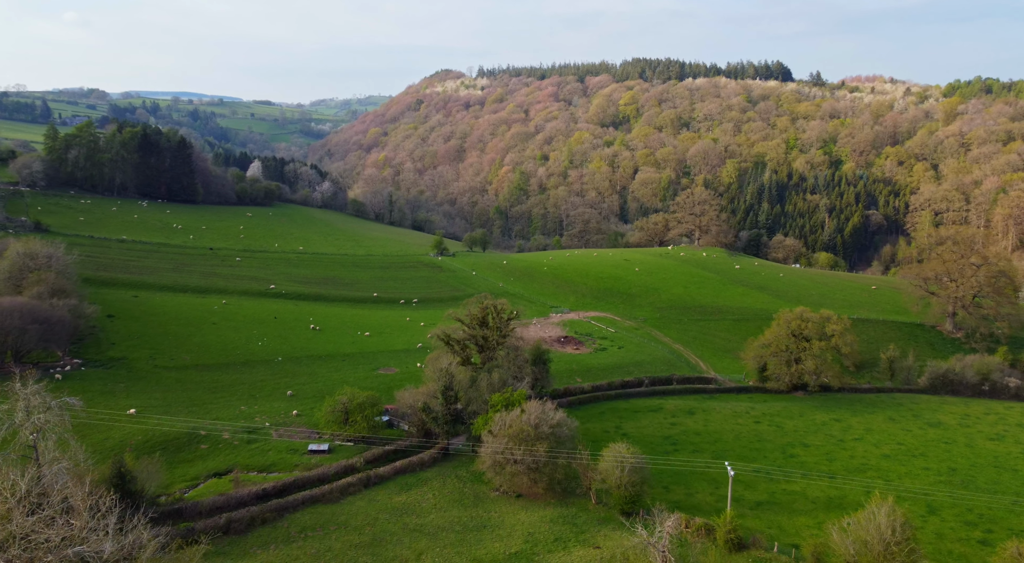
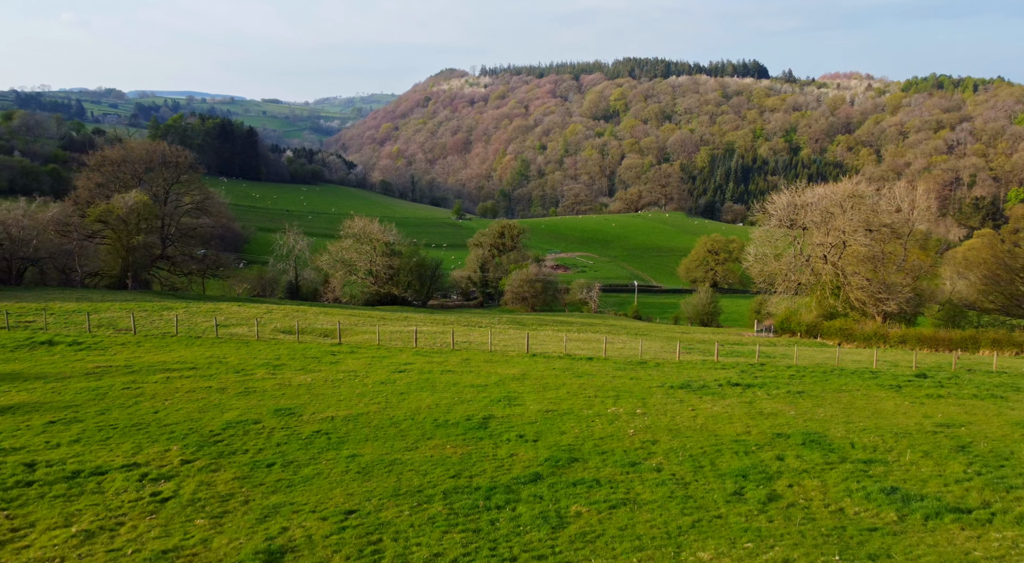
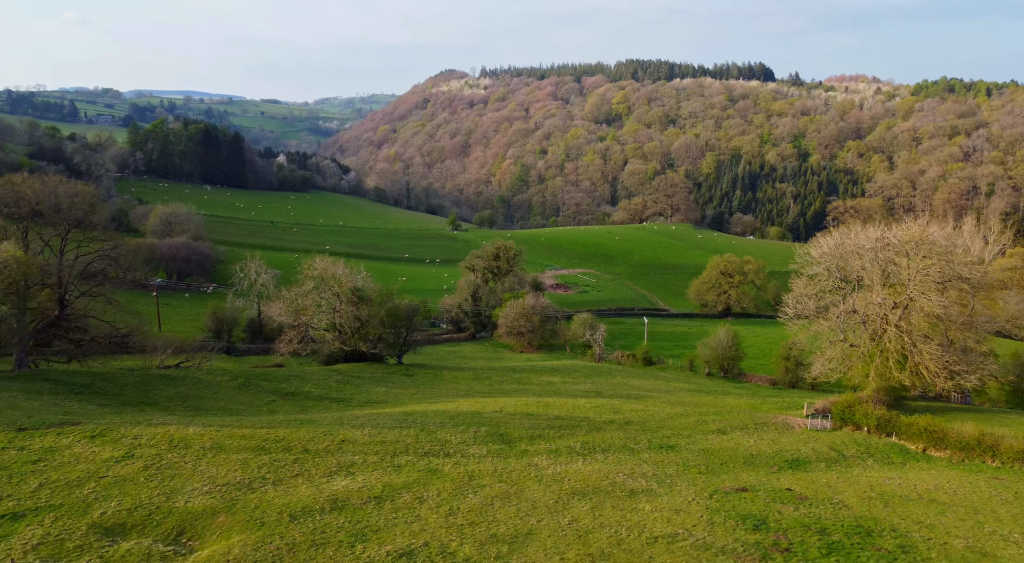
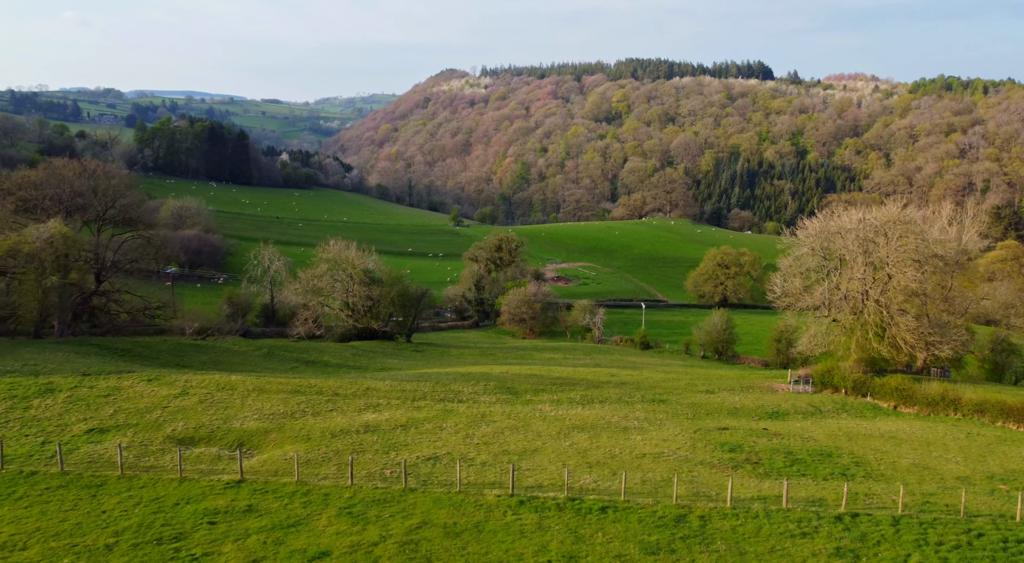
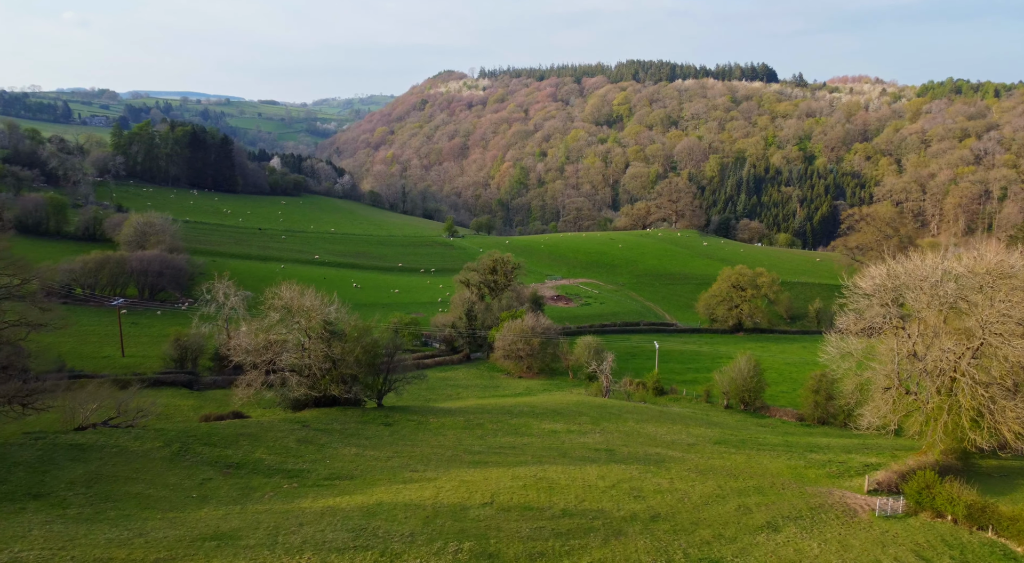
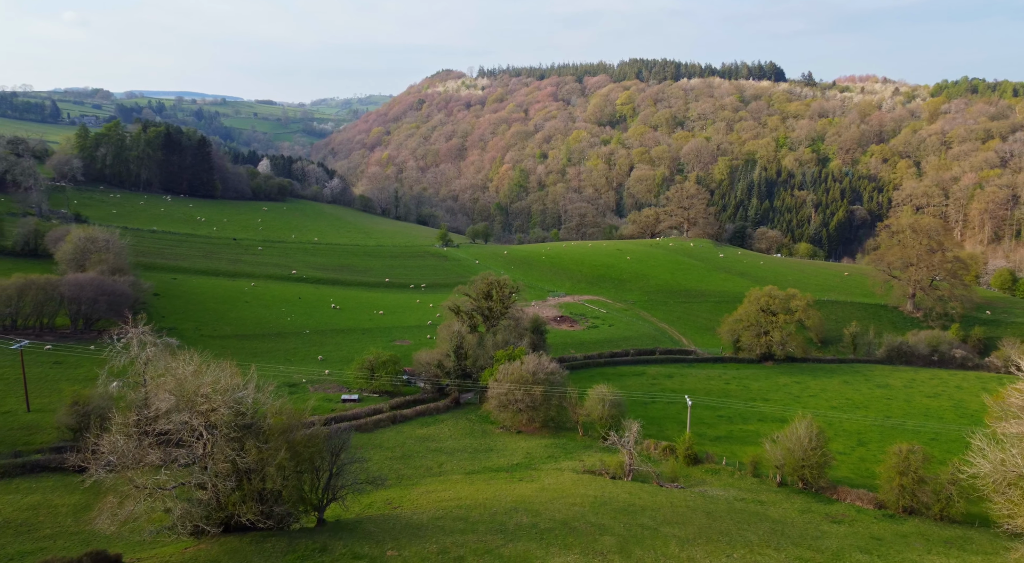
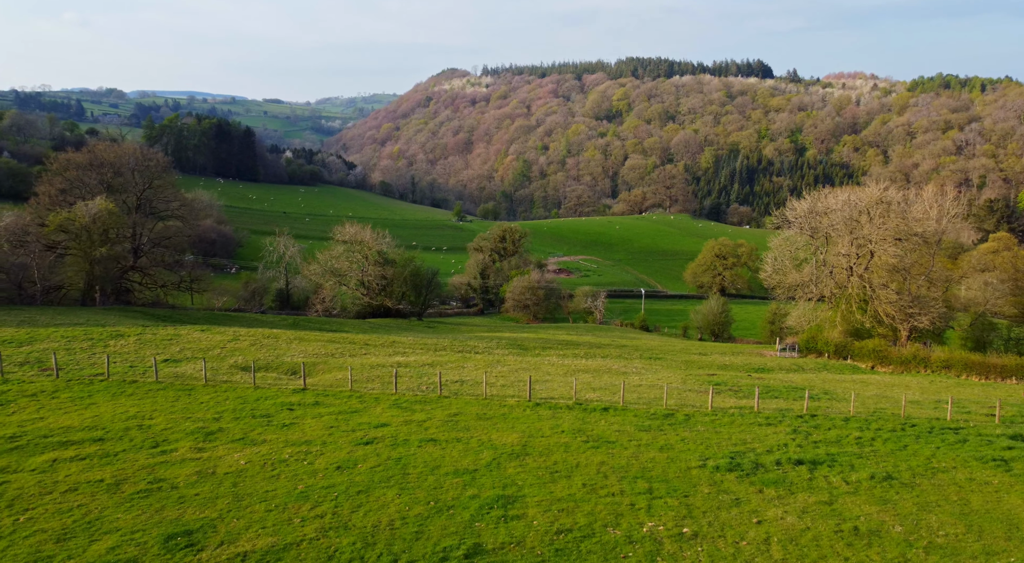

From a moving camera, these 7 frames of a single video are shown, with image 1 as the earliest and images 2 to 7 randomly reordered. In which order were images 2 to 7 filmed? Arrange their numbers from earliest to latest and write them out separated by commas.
6, 5, 3, 4, 7, 2
